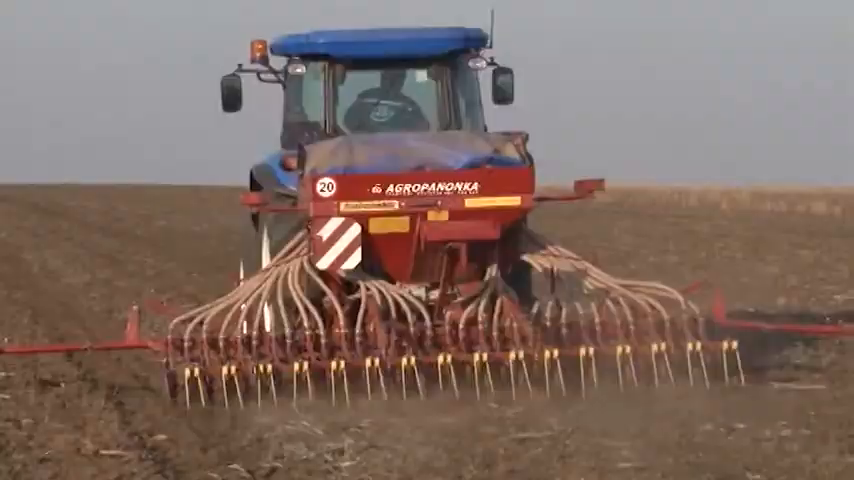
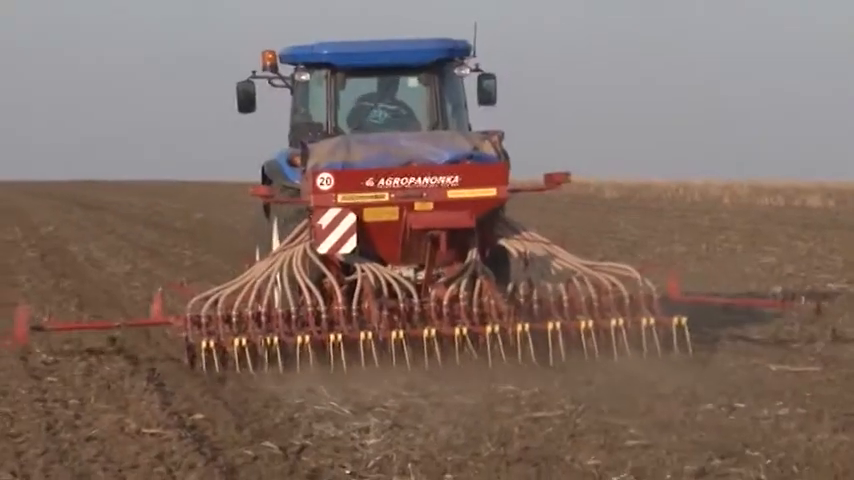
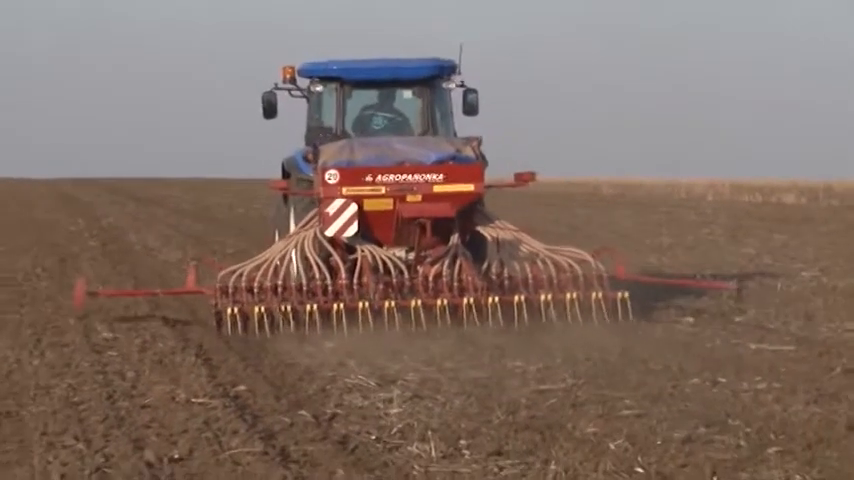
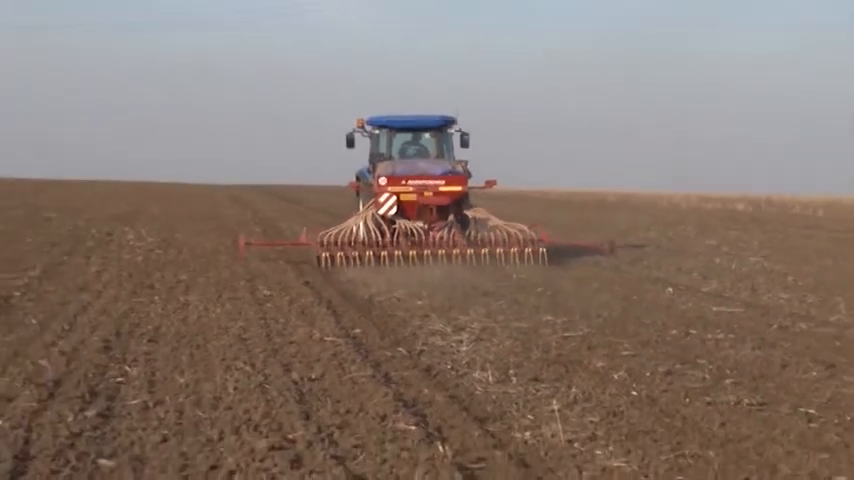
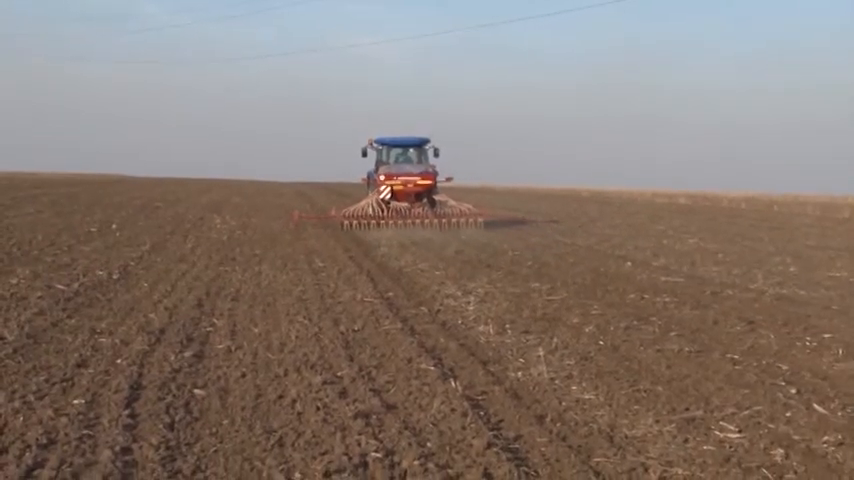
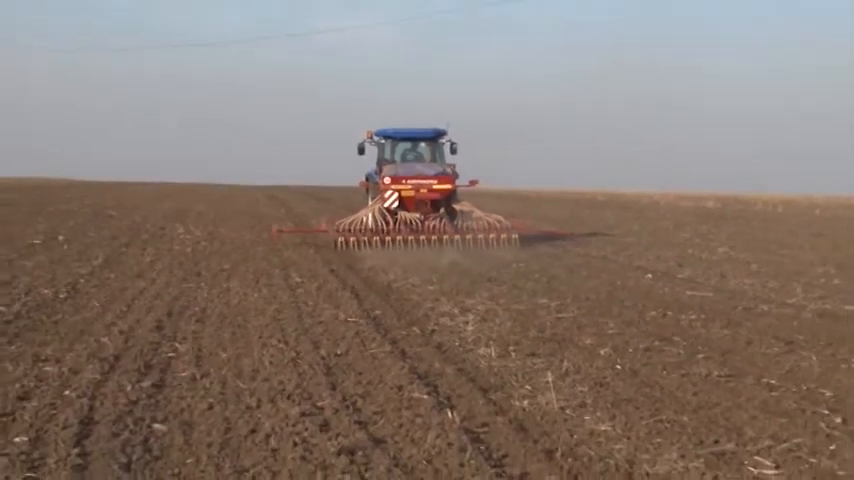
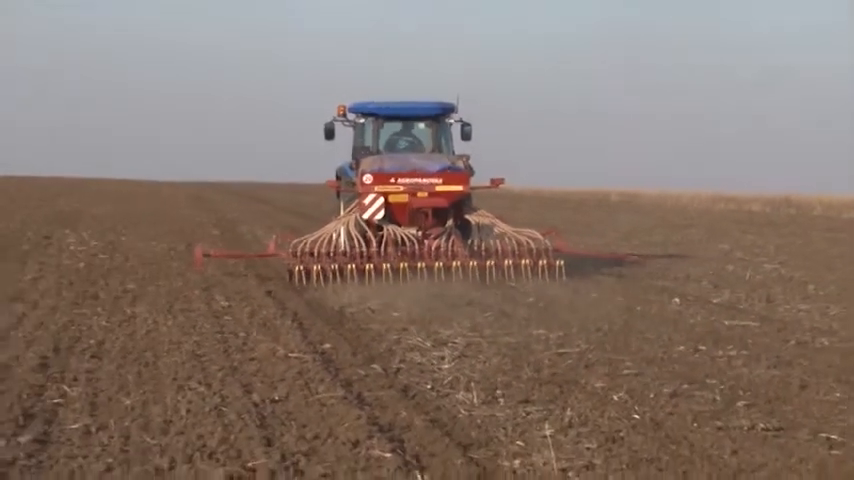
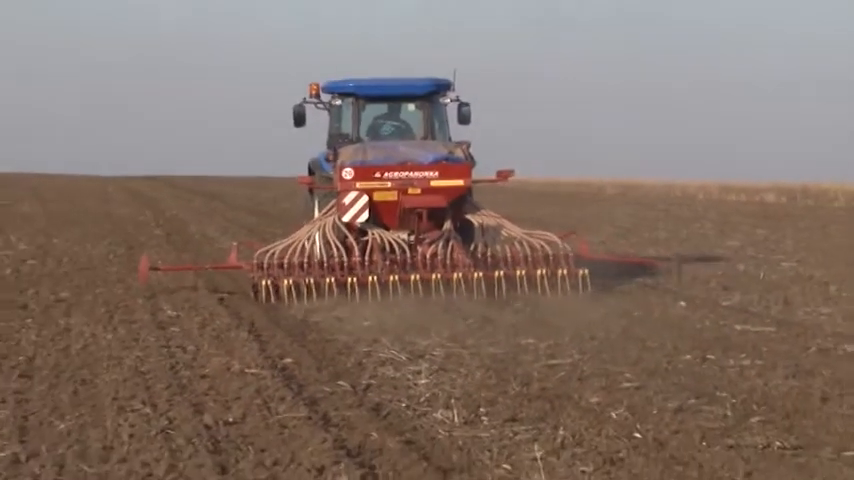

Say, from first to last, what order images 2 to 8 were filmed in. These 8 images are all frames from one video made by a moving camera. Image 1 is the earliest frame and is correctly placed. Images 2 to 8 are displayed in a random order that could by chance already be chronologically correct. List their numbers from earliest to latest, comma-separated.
2, 3, 8, 7, 4, 6, 5
